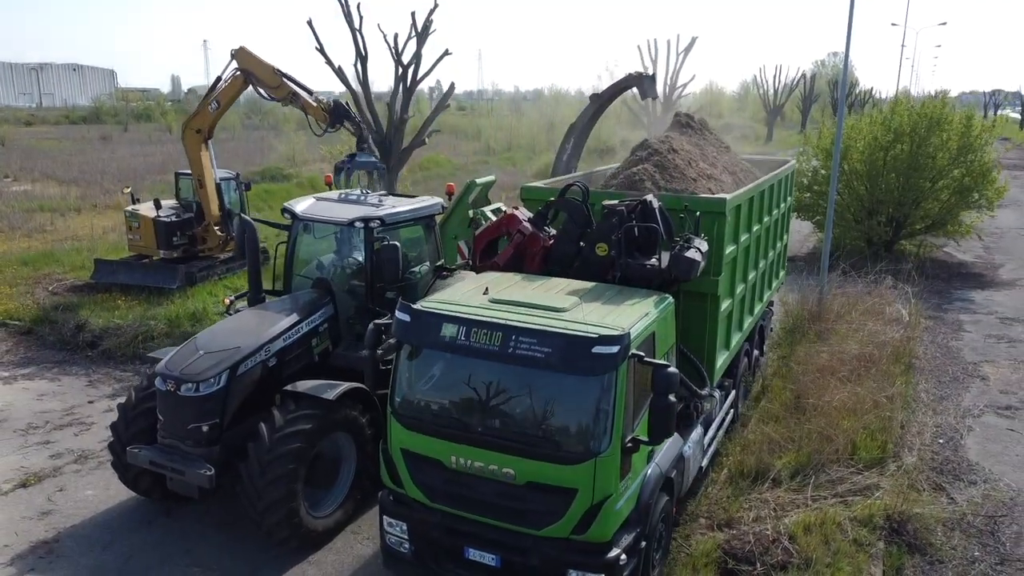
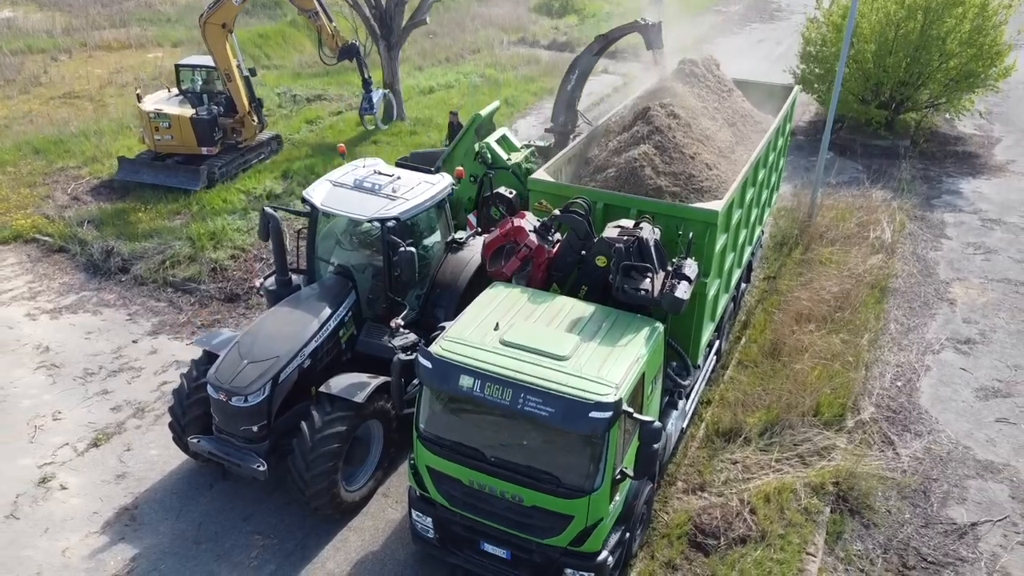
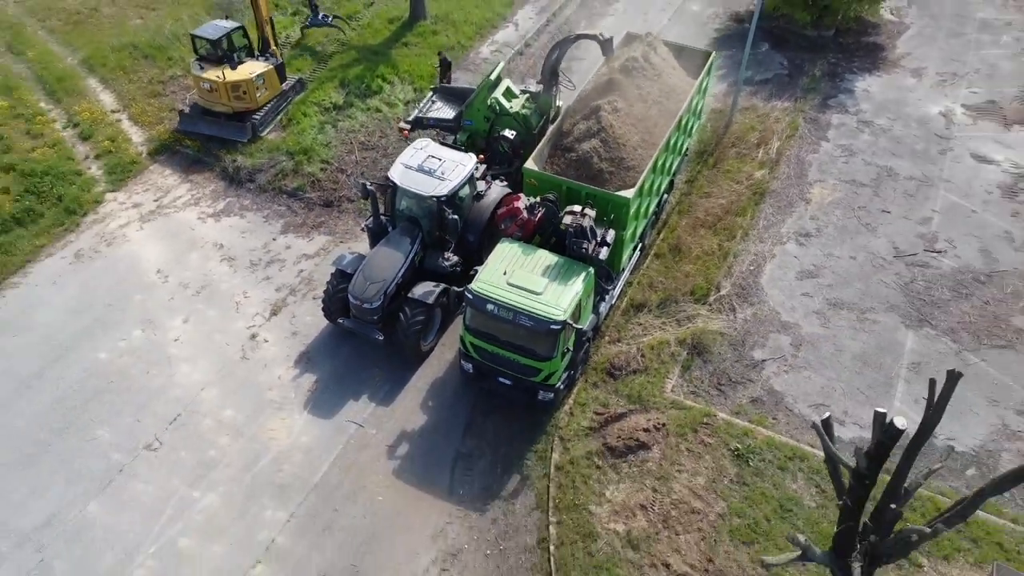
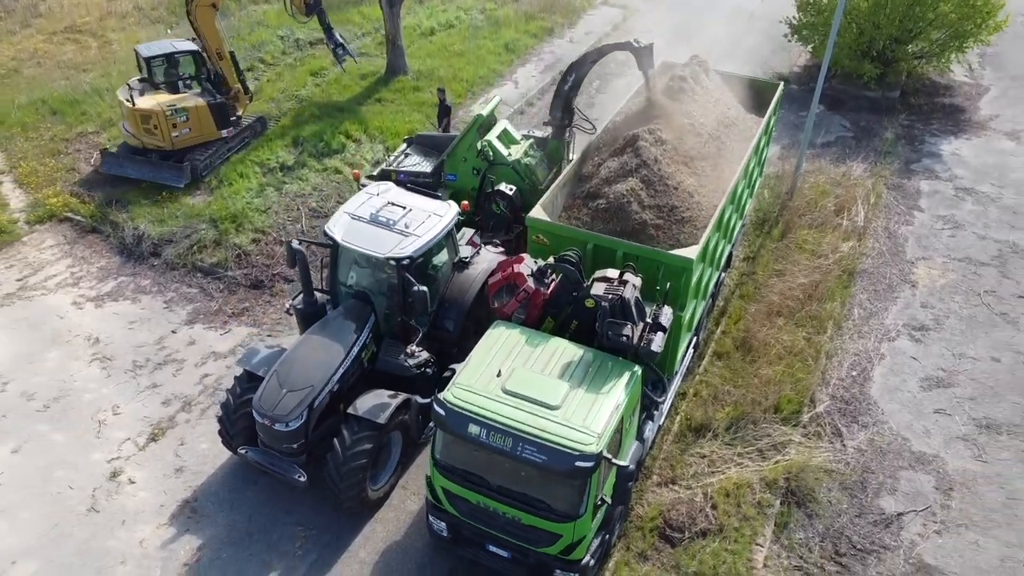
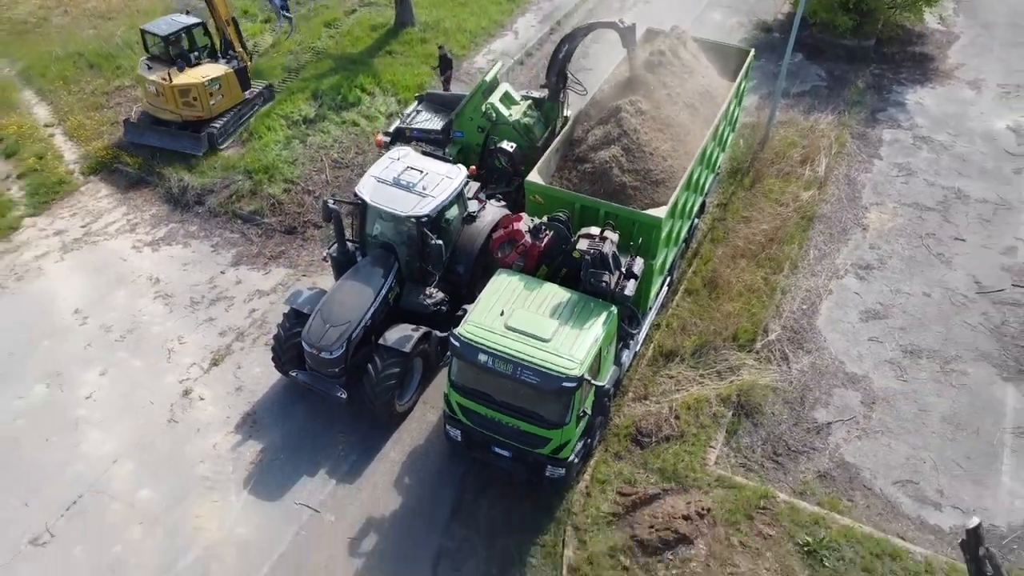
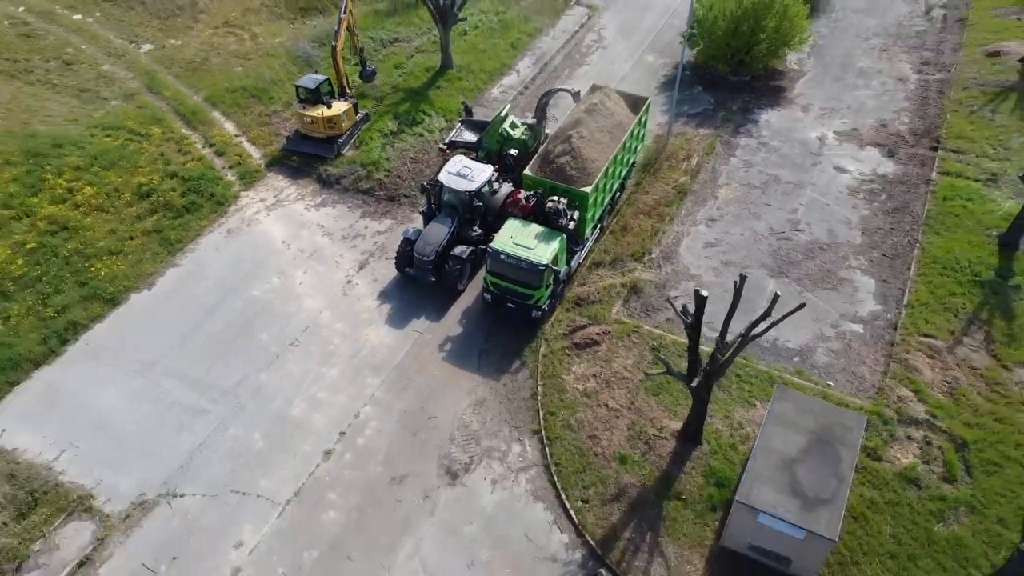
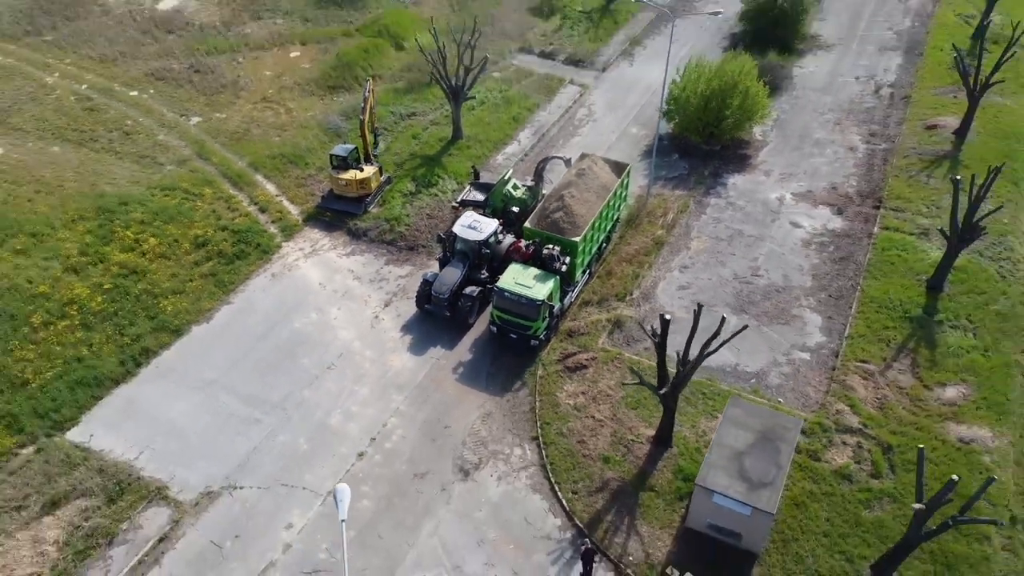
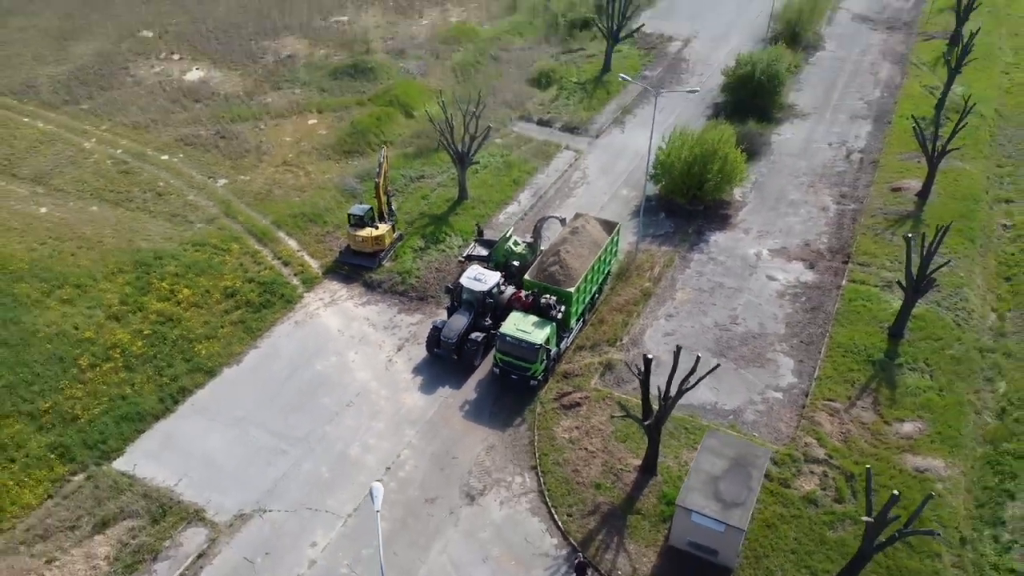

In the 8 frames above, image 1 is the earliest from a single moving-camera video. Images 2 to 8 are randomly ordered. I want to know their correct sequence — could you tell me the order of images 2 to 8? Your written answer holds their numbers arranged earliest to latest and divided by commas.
2, 4, 5, 3, 6, 7, 8
